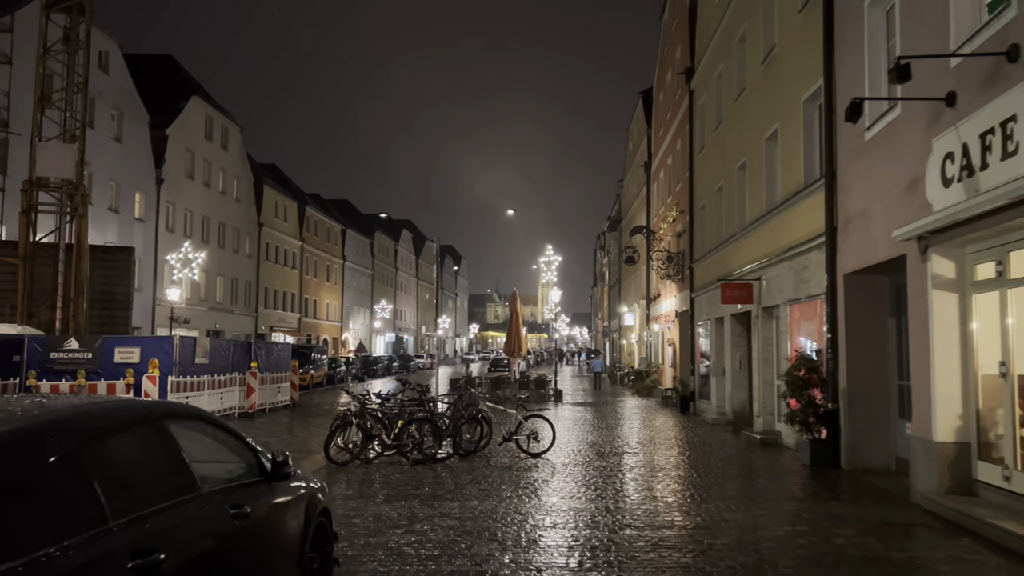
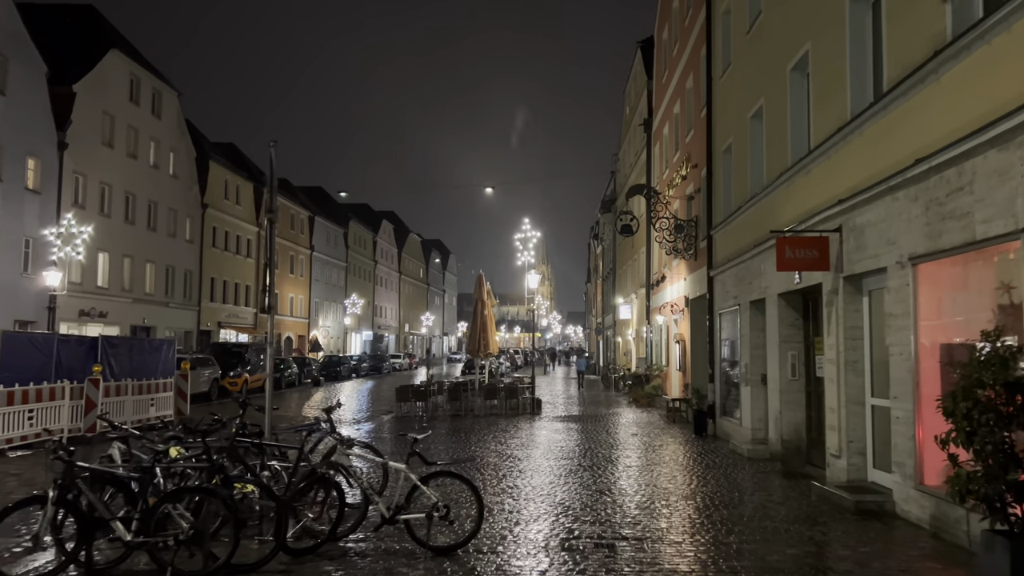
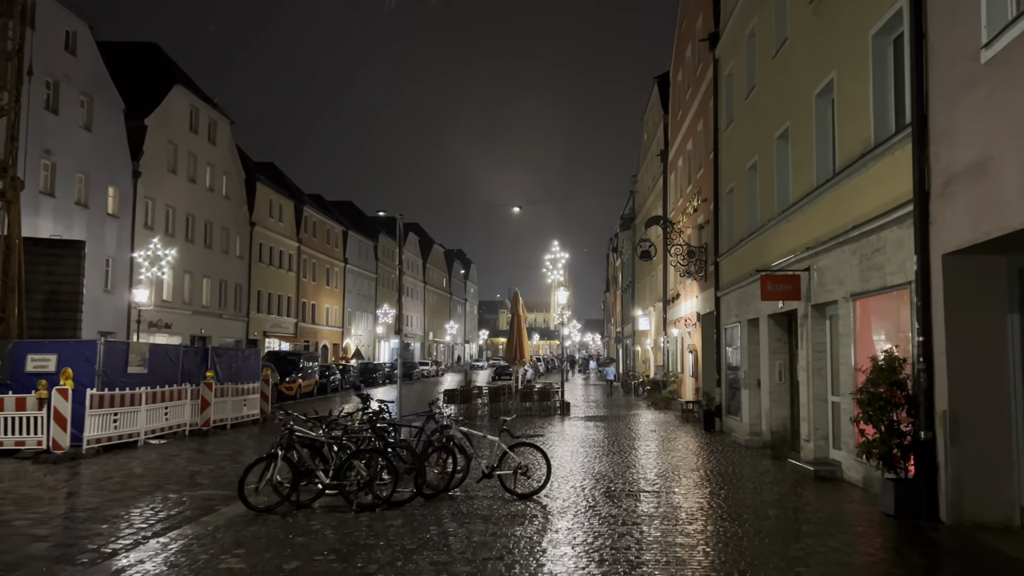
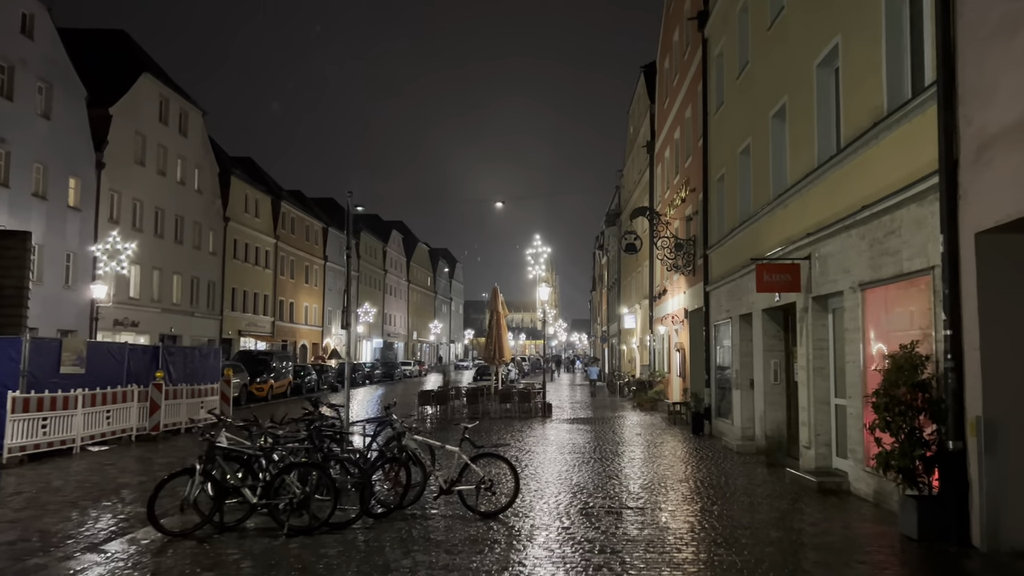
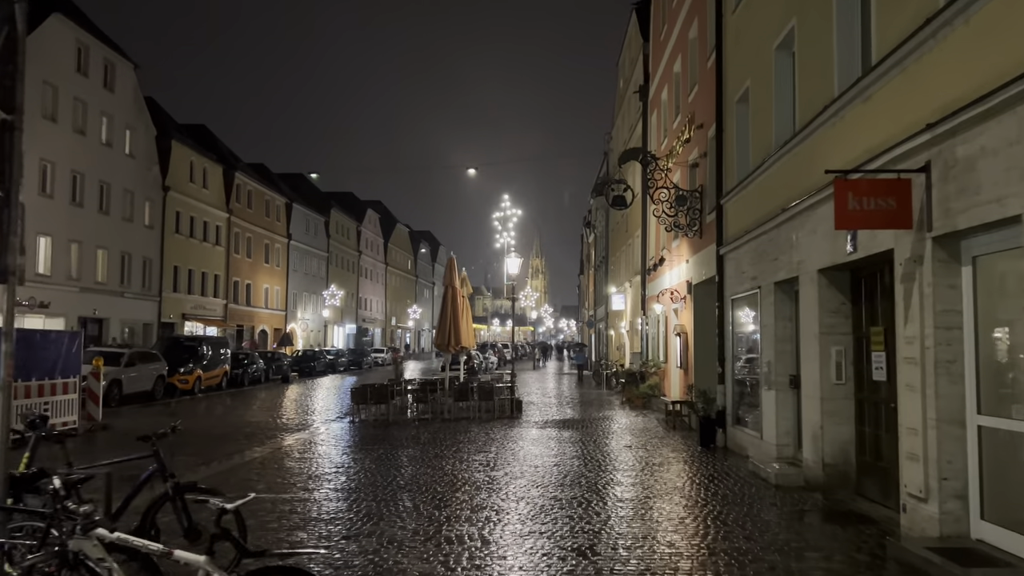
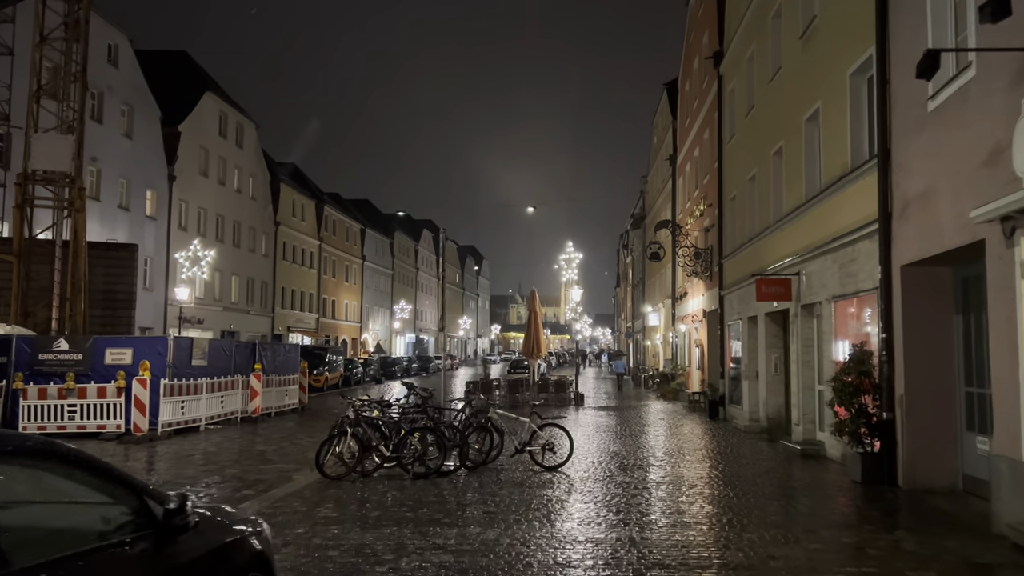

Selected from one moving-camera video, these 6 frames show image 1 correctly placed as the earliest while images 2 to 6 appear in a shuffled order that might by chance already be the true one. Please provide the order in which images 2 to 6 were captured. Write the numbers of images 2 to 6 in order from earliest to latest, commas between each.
6, 3, 4, 2, 5
